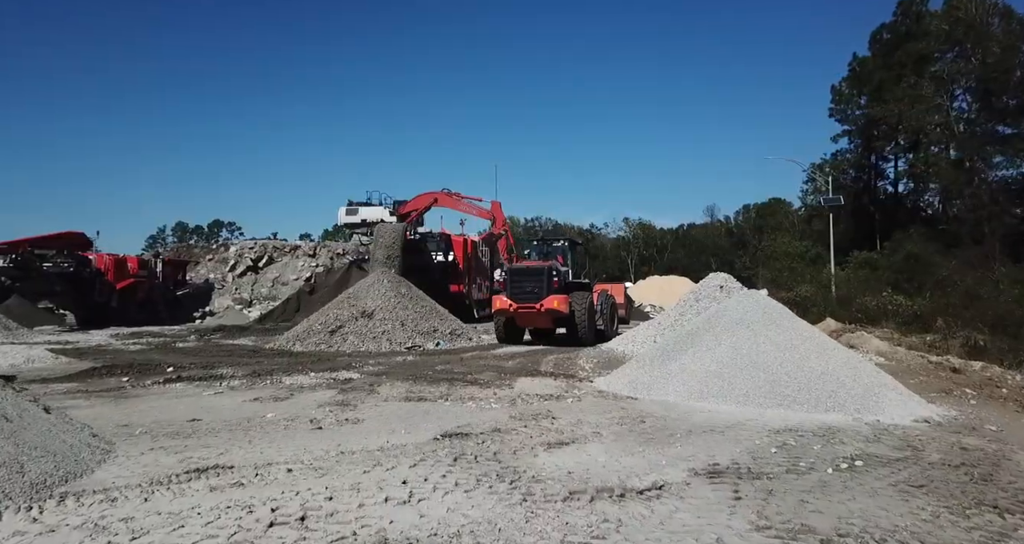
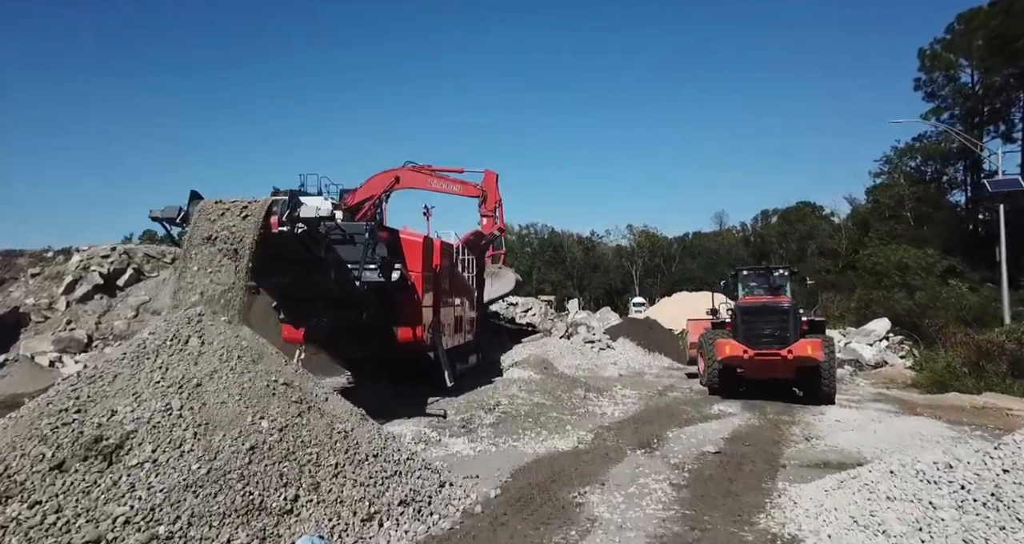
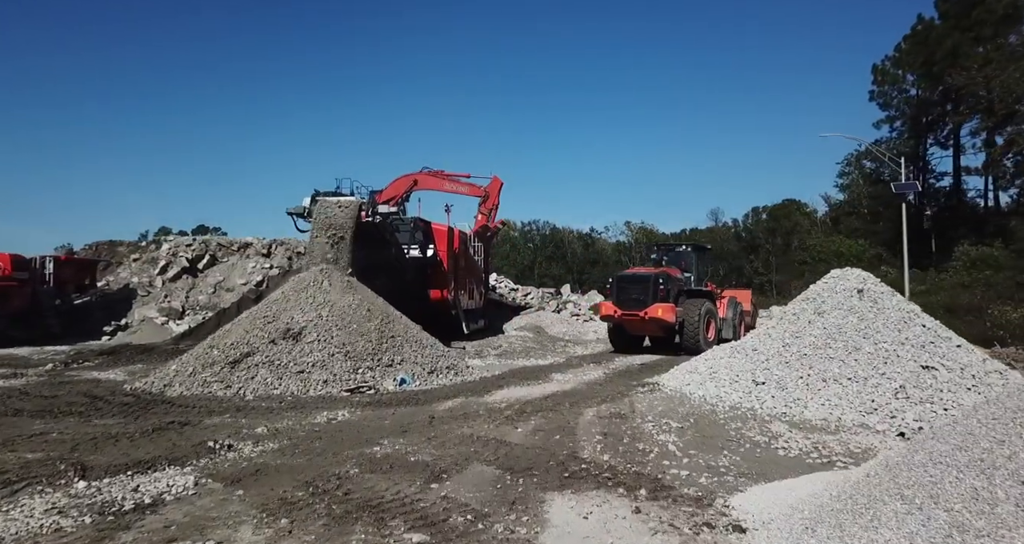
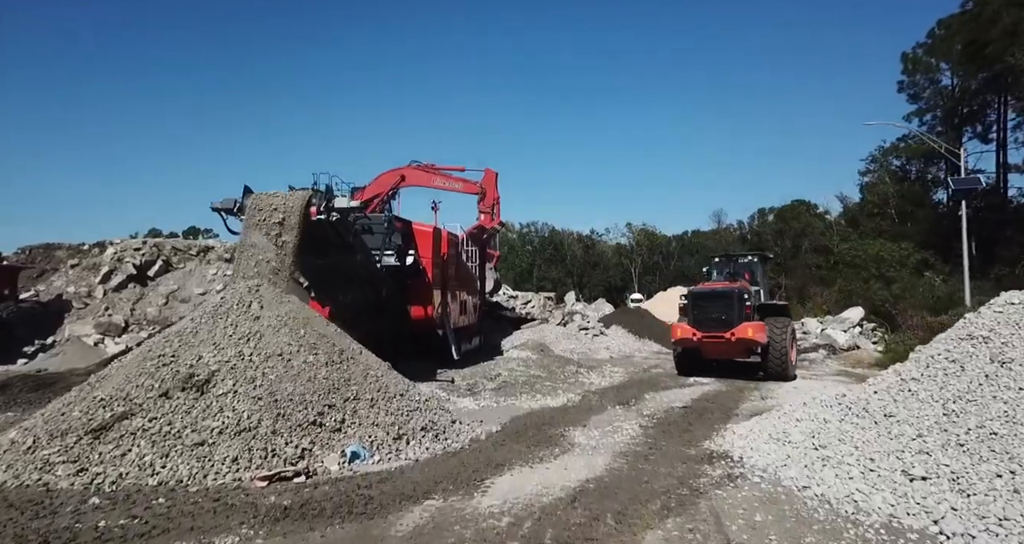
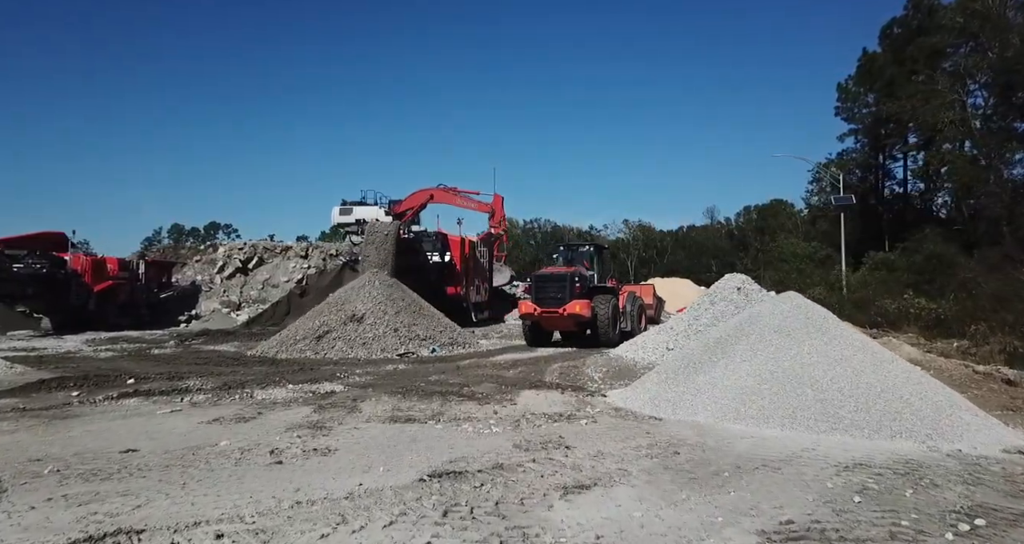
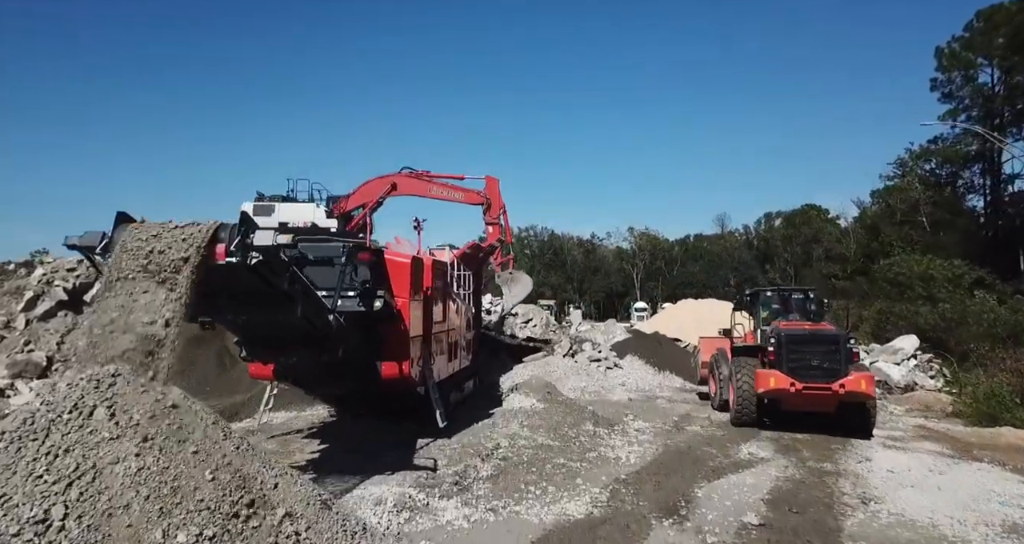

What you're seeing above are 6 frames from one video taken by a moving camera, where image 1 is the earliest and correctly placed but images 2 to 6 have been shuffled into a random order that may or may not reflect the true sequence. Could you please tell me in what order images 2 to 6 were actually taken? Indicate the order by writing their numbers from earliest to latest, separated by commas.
5, 3, 4, 2, 6
